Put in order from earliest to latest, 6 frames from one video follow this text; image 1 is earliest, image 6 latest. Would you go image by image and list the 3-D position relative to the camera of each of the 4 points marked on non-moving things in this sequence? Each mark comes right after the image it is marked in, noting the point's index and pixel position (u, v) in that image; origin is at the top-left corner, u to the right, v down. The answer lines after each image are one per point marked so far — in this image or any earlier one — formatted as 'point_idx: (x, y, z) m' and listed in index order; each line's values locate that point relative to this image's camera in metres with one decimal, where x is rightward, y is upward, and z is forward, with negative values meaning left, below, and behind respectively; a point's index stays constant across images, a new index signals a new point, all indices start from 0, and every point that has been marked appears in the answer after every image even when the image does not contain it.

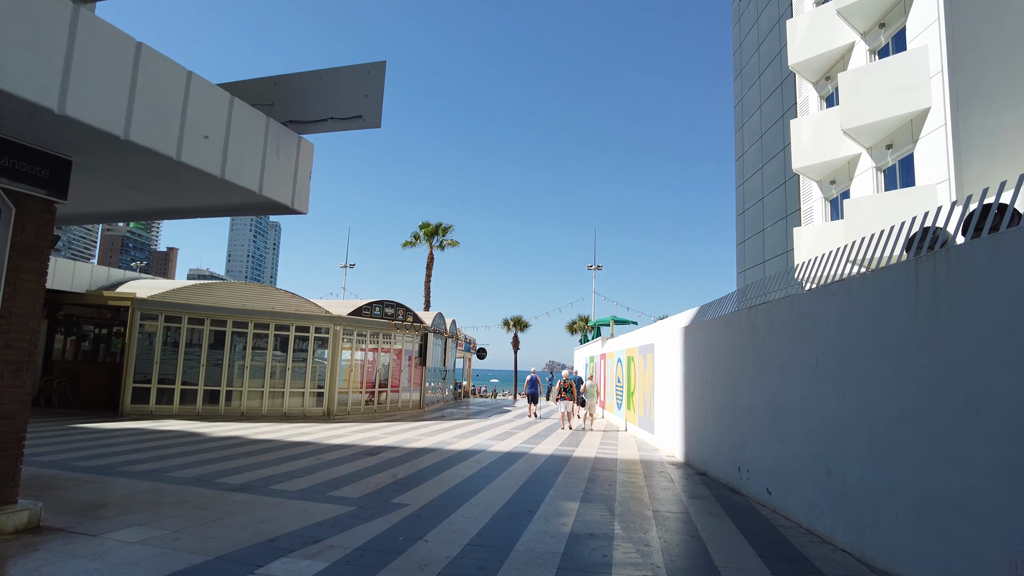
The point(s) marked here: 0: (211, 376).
0: (-9.0, -2.6, +17.0) m
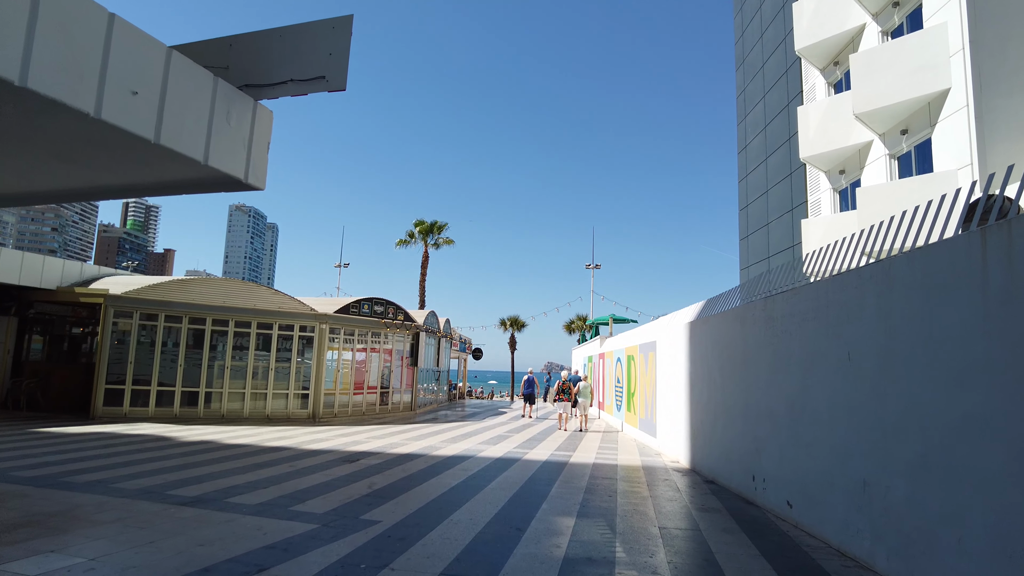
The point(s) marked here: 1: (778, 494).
0: (-9.1, -2.5, +16.1) m
1: (+3.1, -2.4, +6.7) m
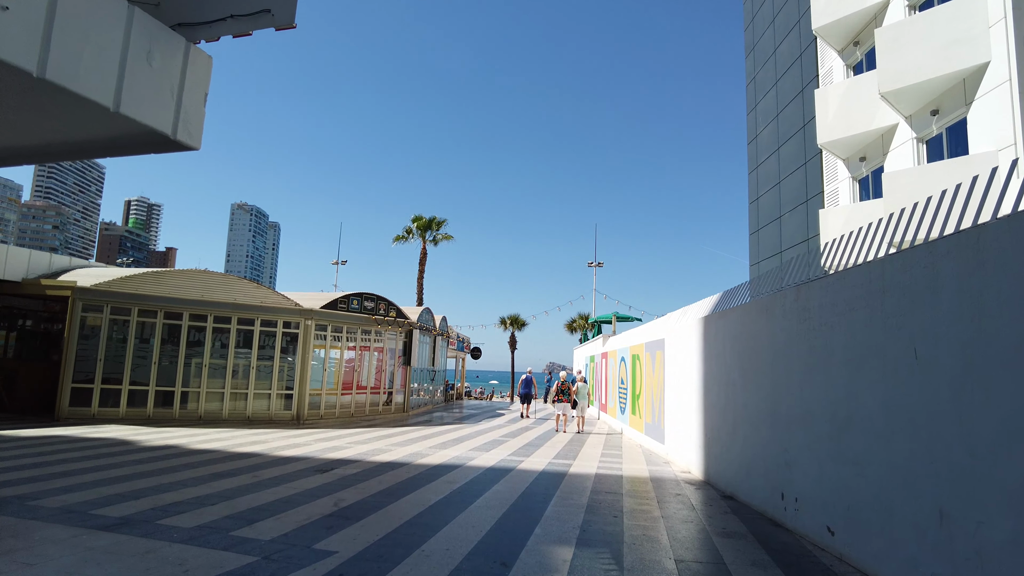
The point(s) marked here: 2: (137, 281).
0: (-9.2, -2.3, +15.1) m
1: (+3.0, -2.3, +5.6) m
2: (-9.8, +0.2, +14.8) m
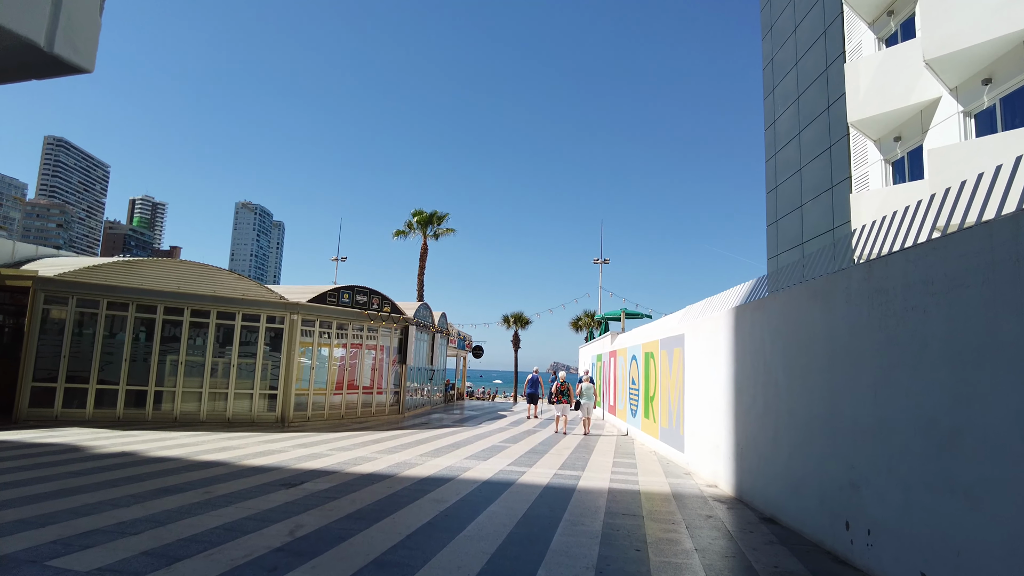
0: (-9.2, -2.1, +13.9) m
1: (+3.0, -2.1, +4.3) m
2: (-9.7, +0.4, +13.7) m
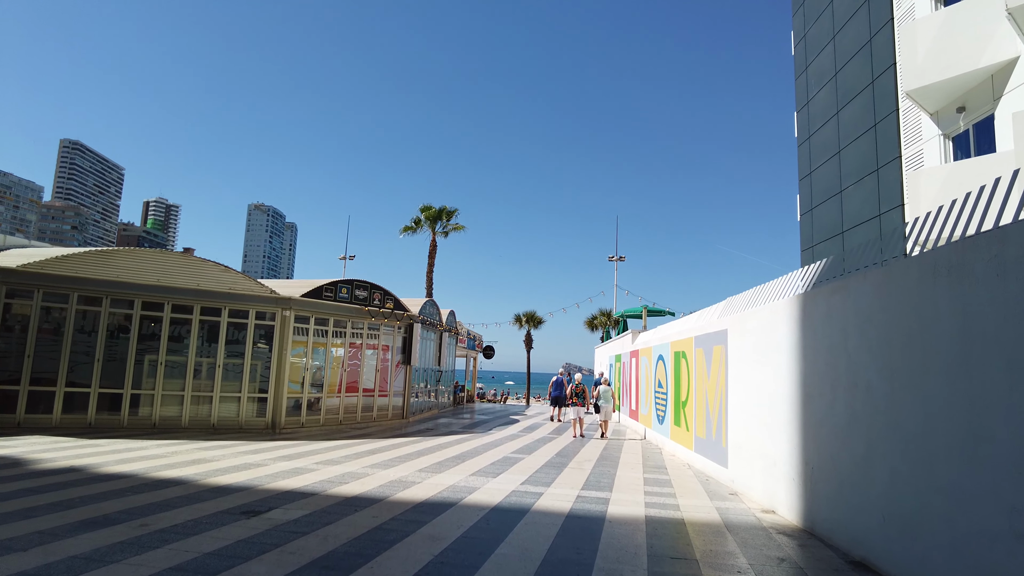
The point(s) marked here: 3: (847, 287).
0: (-8.9, -1.9, +12.6) m
1: (+3.1, -1.9, +2.8) m
2: (-9.5, +0.6, +12.4) m
3: (+3.4, 0.0, +5.7) m
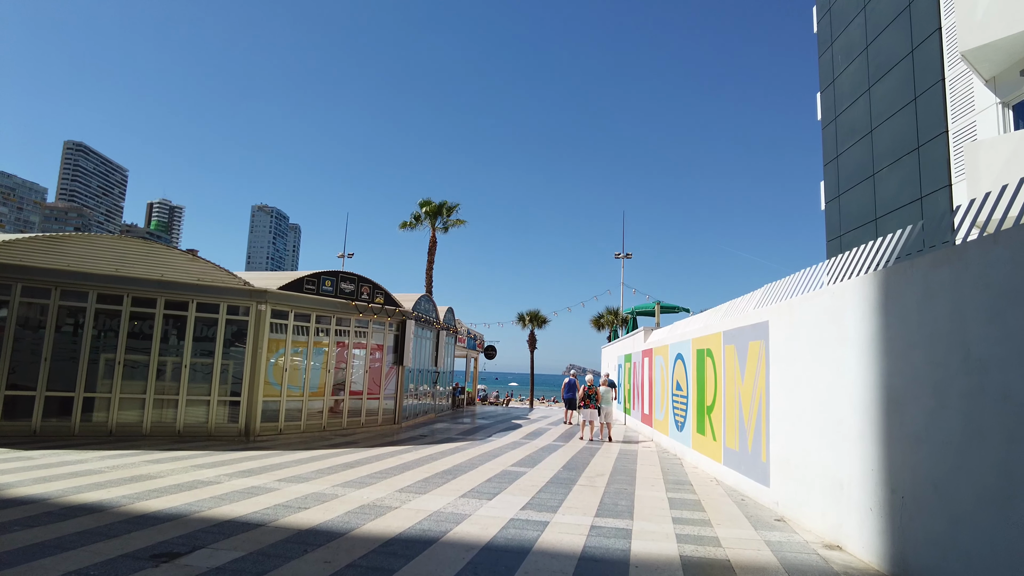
0: (-8.9, -1.7, +11.2) m
1: (+3.0, -1.6, +1.3) m
2: (-9.5, +0.8, +11.0) m
3: (+3.3, +0.2, +4.2) m
